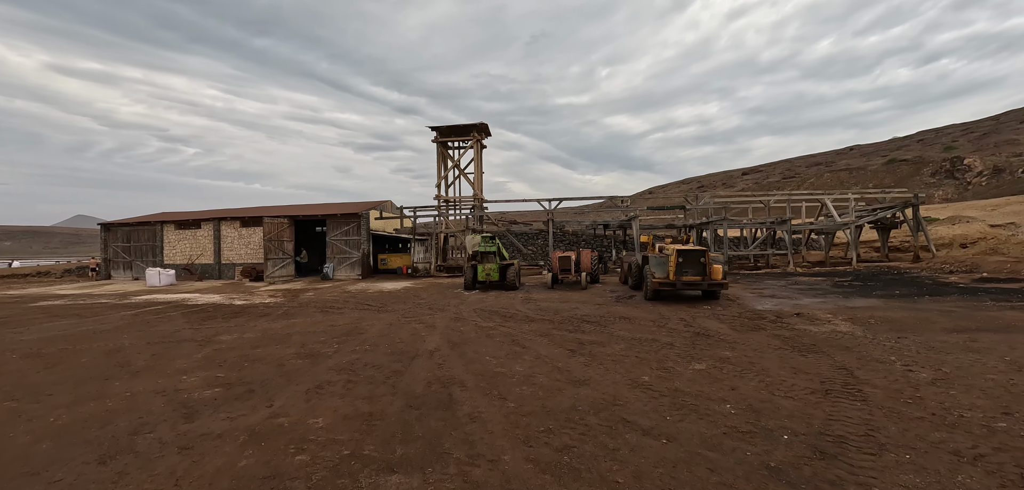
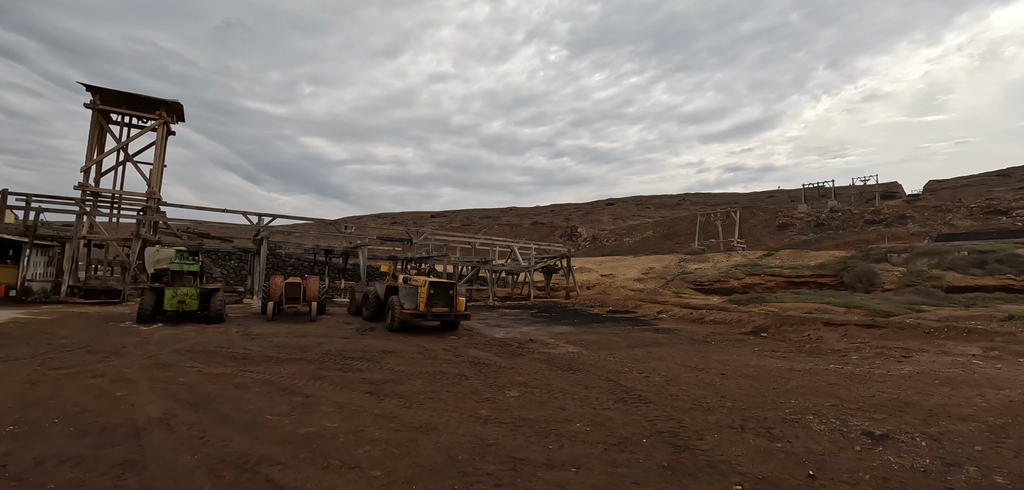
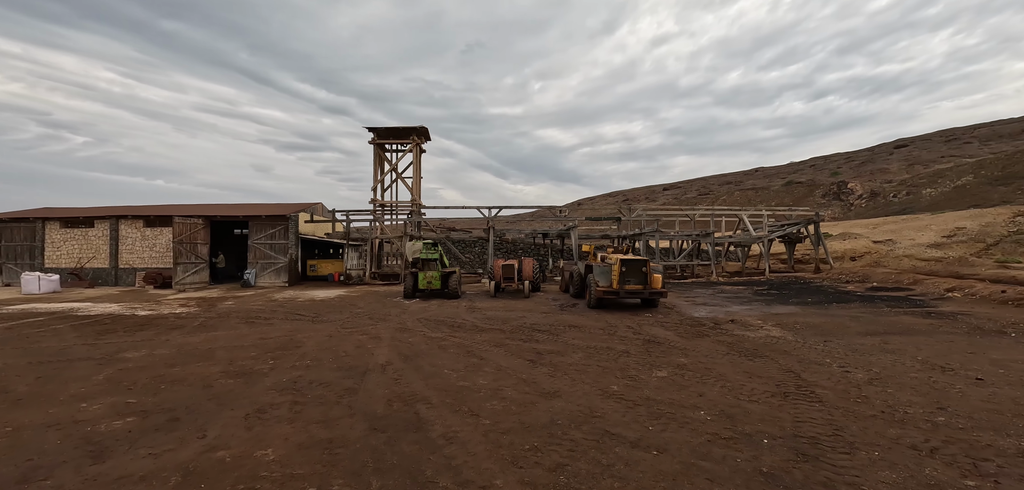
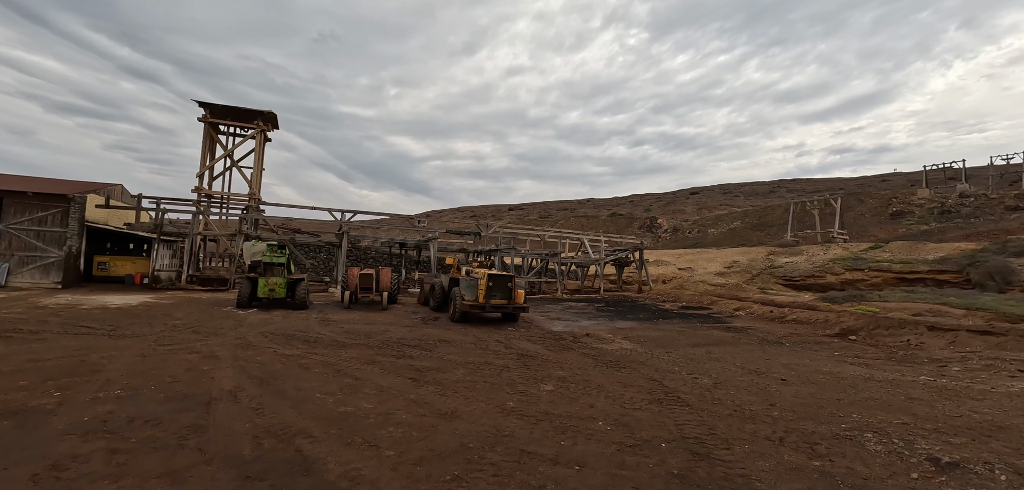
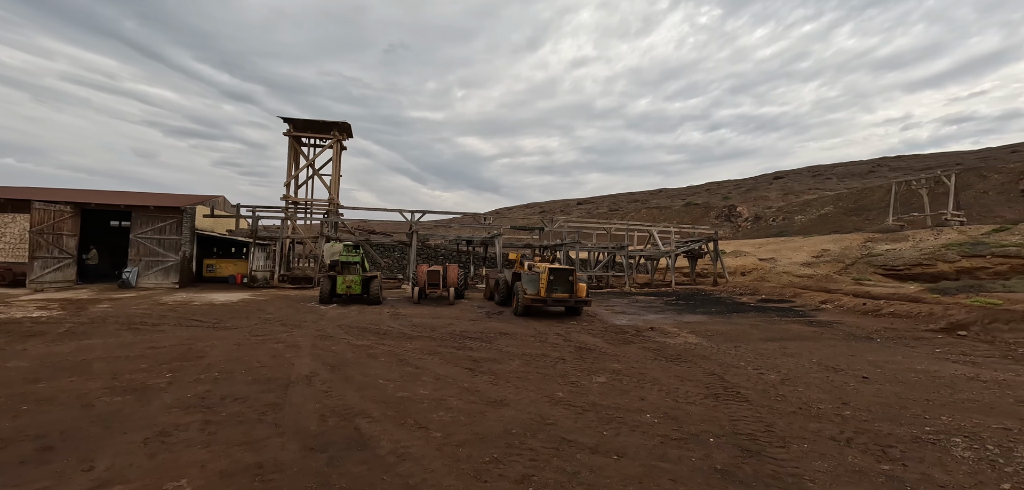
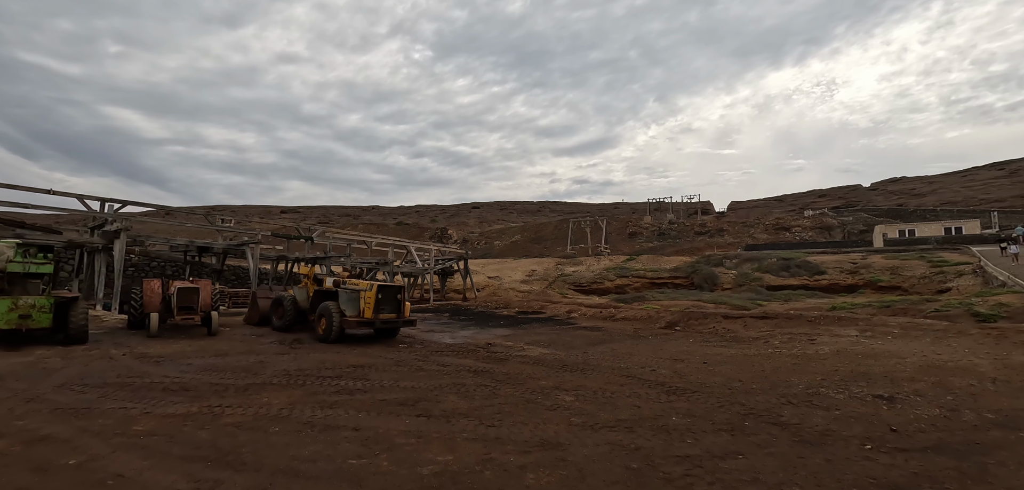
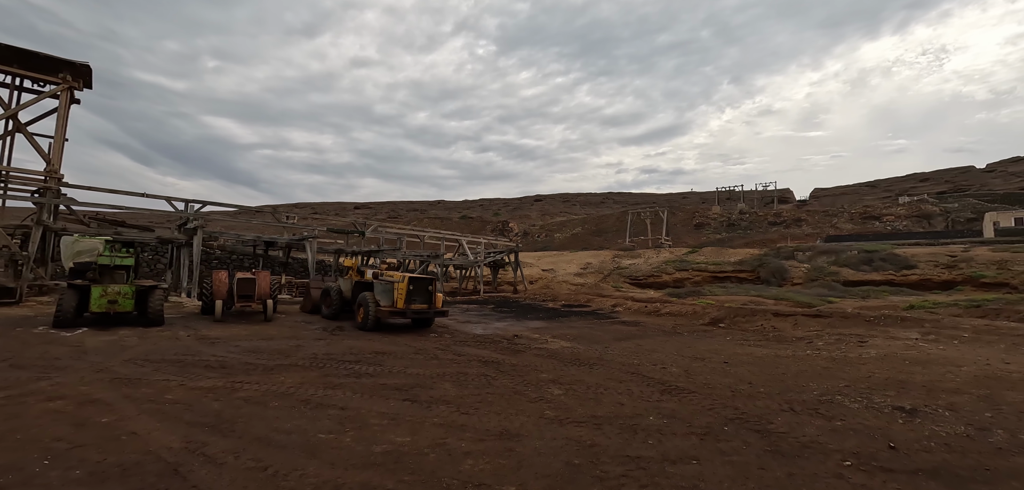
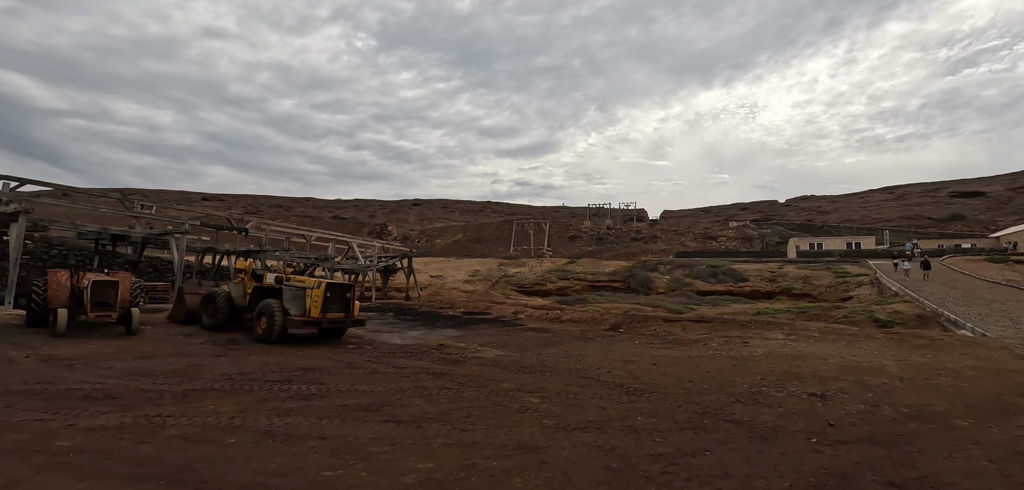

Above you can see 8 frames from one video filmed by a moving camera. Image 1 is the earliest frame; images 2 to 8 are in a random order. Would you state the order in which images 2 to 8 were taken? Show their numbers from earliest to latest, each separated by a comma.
3, 5, 4, 2, 7, 6, 8
